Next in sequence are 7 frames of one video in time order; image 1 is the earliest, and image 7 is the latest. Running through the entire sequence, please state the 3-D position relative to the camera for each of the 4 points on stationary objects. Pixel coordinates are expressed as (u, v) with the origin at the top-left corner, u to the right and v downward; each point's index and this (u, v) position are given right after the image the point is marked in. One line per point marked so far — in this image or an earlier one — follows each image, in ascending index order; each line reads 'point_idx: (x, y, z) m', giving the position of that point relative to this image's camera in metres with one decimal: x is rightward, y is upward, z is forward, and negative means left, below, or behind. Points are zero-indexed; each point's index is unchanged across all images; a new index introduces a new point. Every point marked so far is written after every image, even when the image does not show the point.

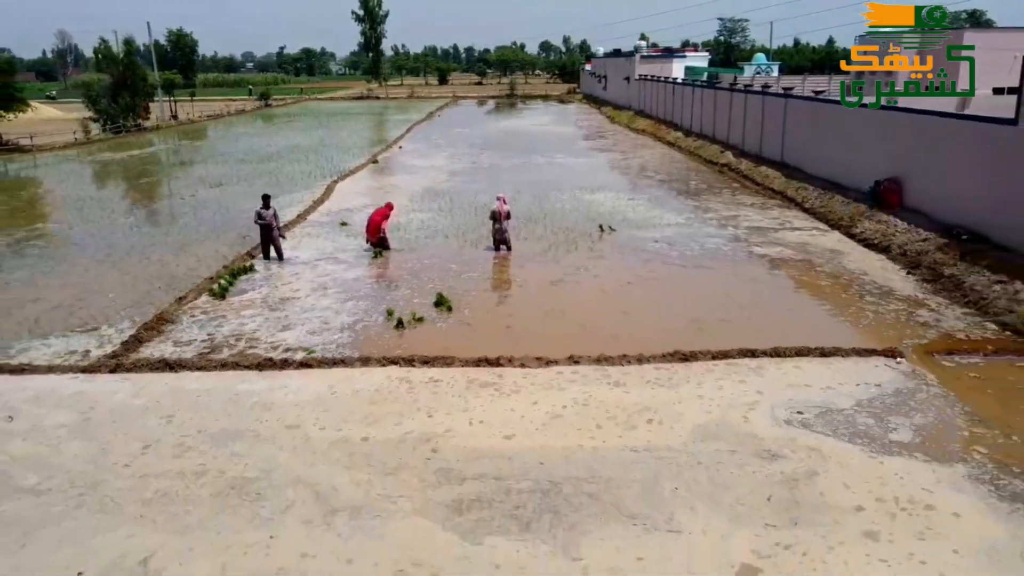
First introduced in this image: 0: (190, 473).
0: (-1.6, -0.9, +4.2) m
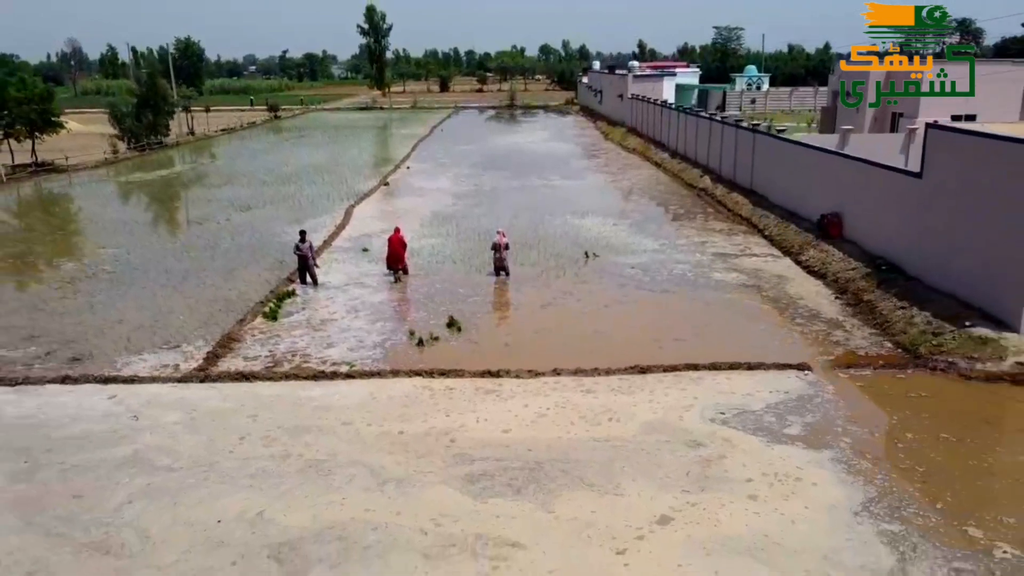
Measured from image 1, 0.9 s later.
0: (-1.6, -1.2, +5.8) m
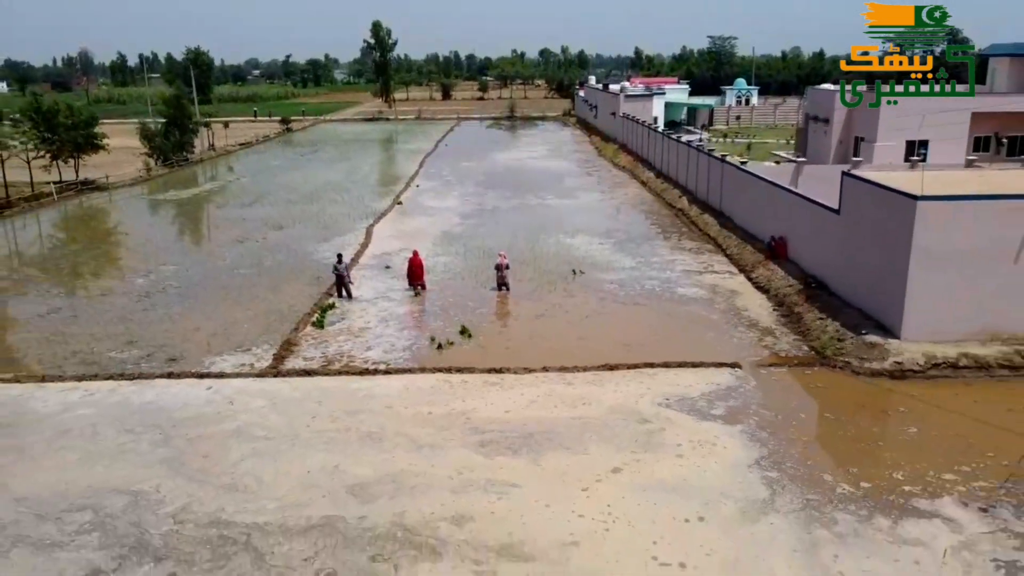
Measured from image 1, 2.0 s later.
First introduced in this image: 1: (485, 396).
0: (-1.6, -1.4, +8.1) m
1: (-0.3, -1.1, +8.8) m
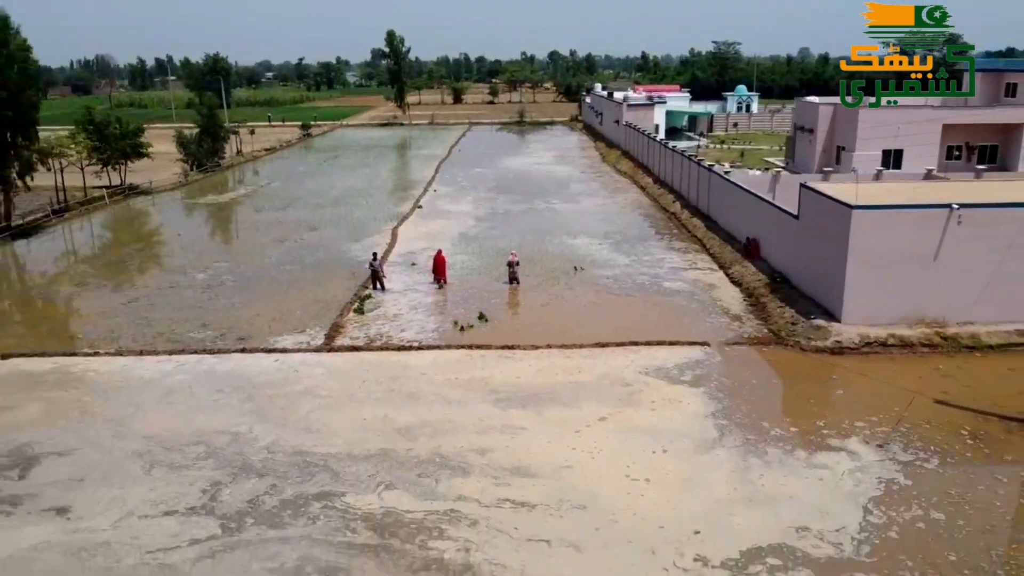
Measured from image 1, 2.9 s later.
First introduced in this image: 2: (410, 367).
0: (-1.5, -1.3, +10.2) m
1: (-0.2, -1.0, +10.9) m
2: (-1.3, -1.0, +10.9) m
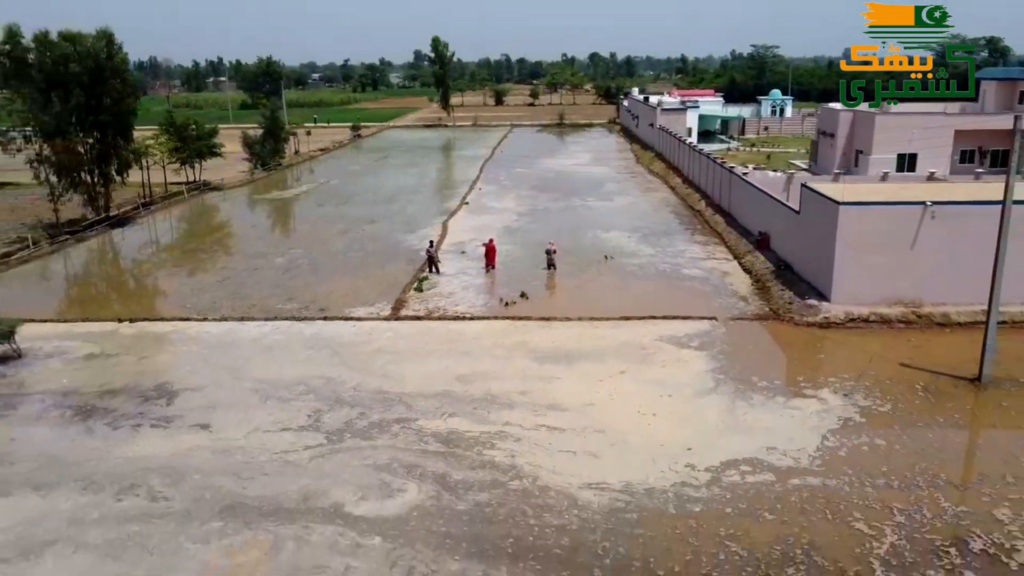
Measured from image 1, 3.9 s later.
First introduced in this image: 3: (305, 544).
0: (-1.0, -0.9, +12.4) m
1: (+0.4, -0.7, +13.1) m
2: (-0.8, -0.7, +13.2) m
3: (-1.9, -2.3, +7.4) m
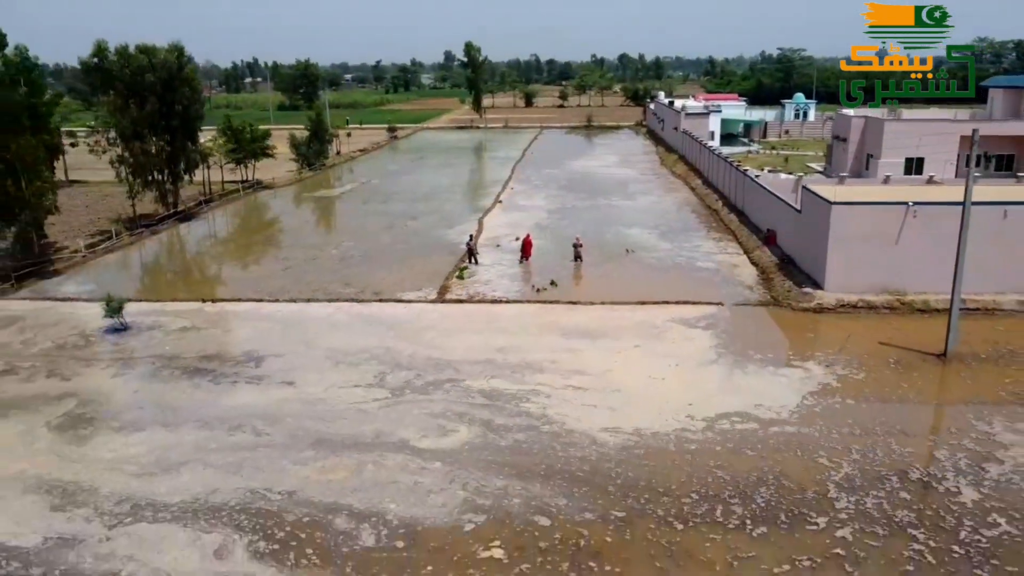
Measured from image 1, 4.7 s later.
0: (-0.4, -0.7, +14.4) m
1: (+1.0, -0.5, +15.0) m
2: (-0.2, -0.5, +15.2) m
3: (-1.5, -2.0, +9.5) m
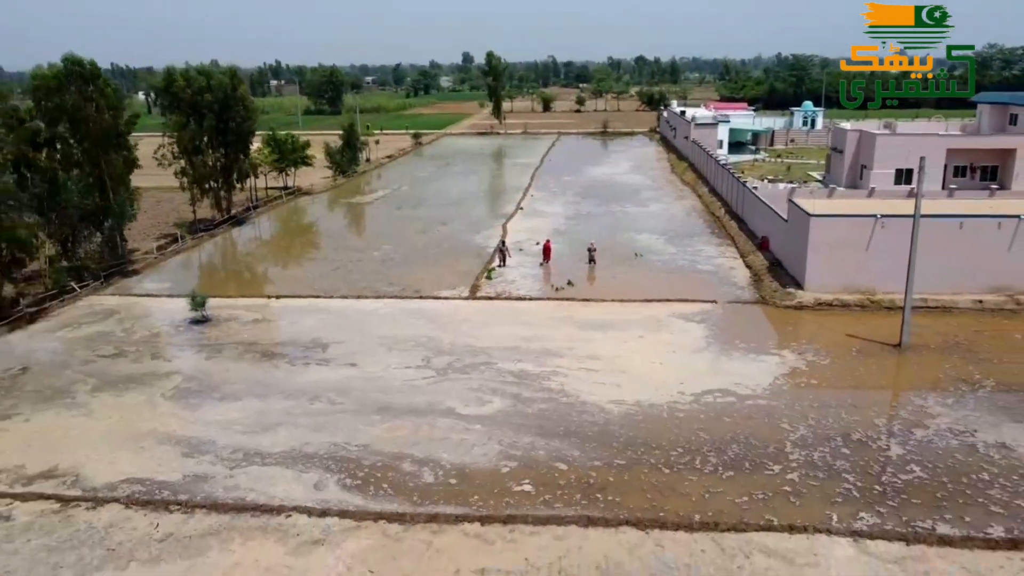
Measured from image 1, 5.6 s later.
0: (0.0, -0.7, +16.9) m
1: (+1.5, -0.5, +17.5) m
2: (+0.3, -0.5, +17.7) m
3: (-1.1, -2.0, +12.0) m
